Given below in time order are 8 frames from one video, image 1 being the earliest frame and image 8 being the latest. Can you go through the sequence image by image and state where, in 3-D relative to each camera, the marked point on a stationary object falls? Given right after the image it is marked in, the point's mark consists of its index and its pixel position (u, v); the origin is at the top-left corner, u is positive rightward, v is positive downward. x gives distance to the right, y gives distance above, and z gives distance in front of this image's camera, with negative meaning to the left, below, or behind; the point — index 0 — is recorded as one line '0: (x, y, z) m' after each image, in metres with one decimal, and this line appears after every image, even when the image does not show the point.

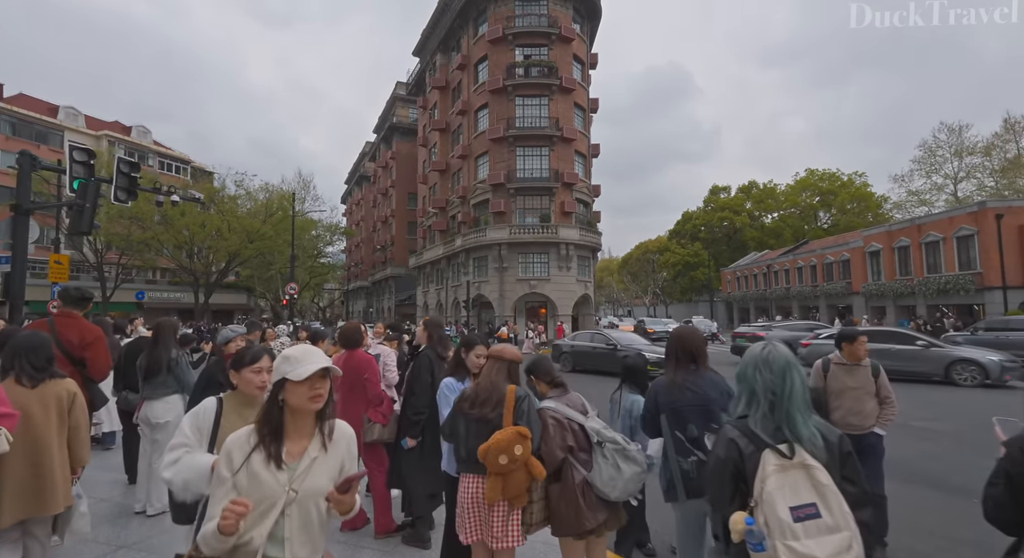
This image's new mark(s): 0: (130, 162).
0: (-10.0, +2.9, +12.8) m
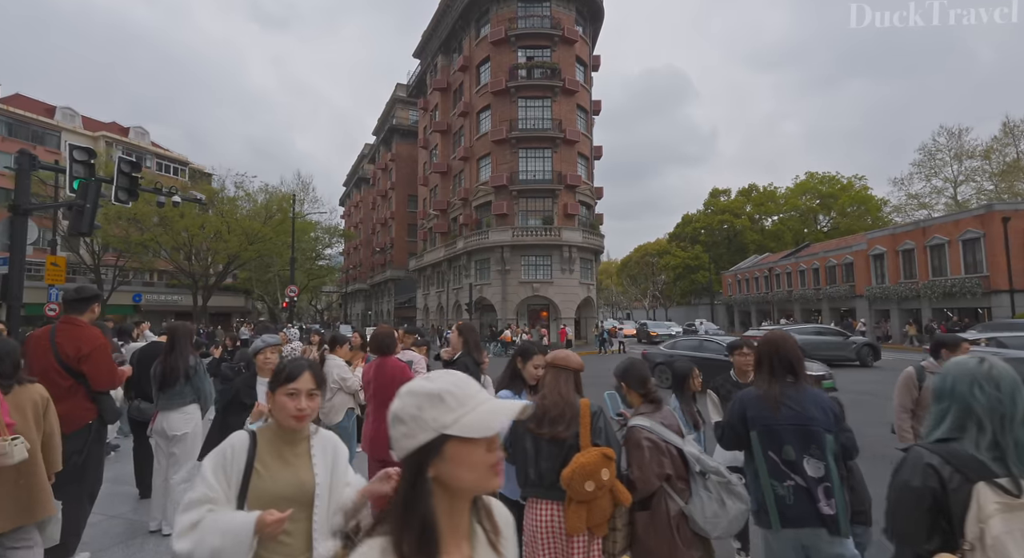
0: (-9.7, +2.9, +12.5) m
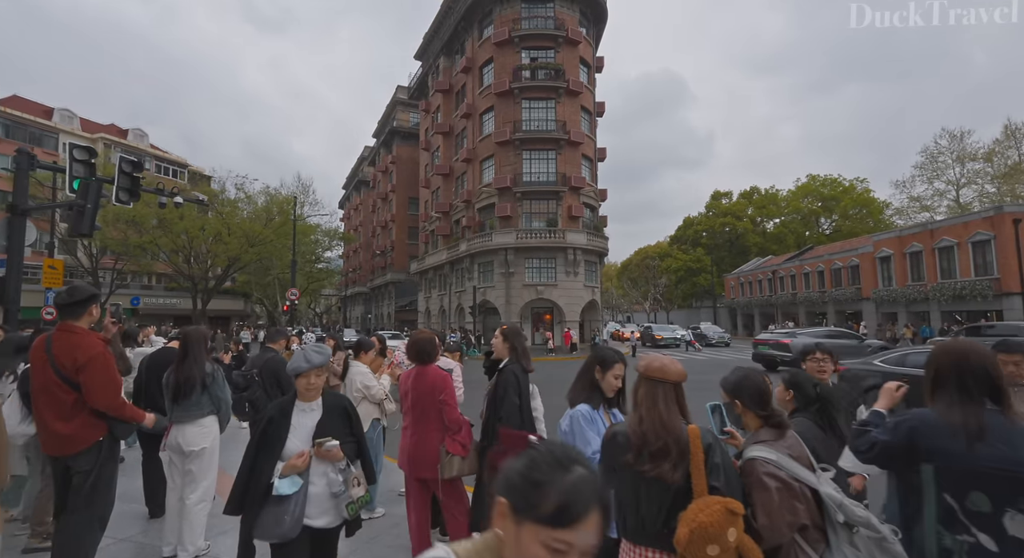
0: (-9.4, +2.8, +12.1) m
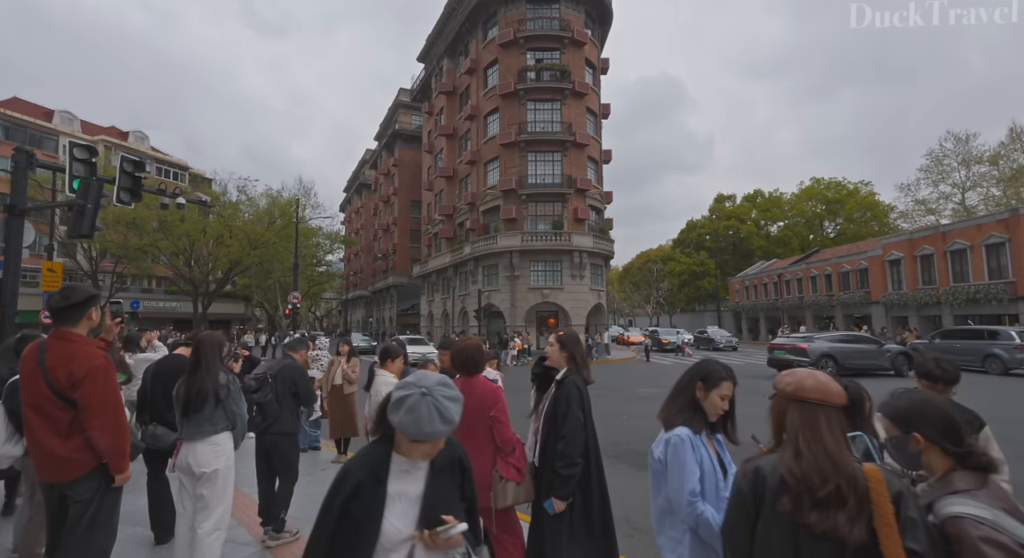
0: (-9.0, +2.8, +11.7) m
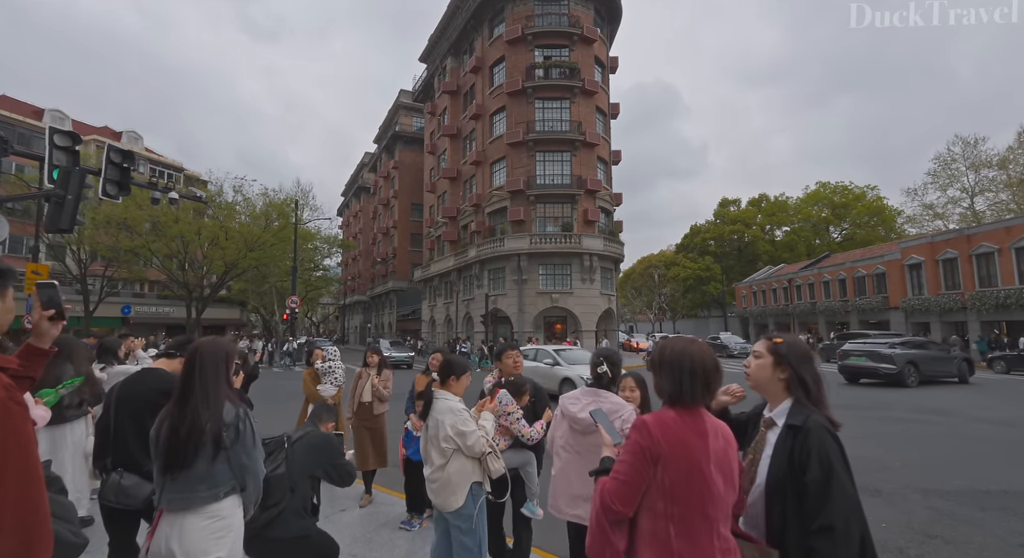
0: (-8.3, +2.8, +10.4) m
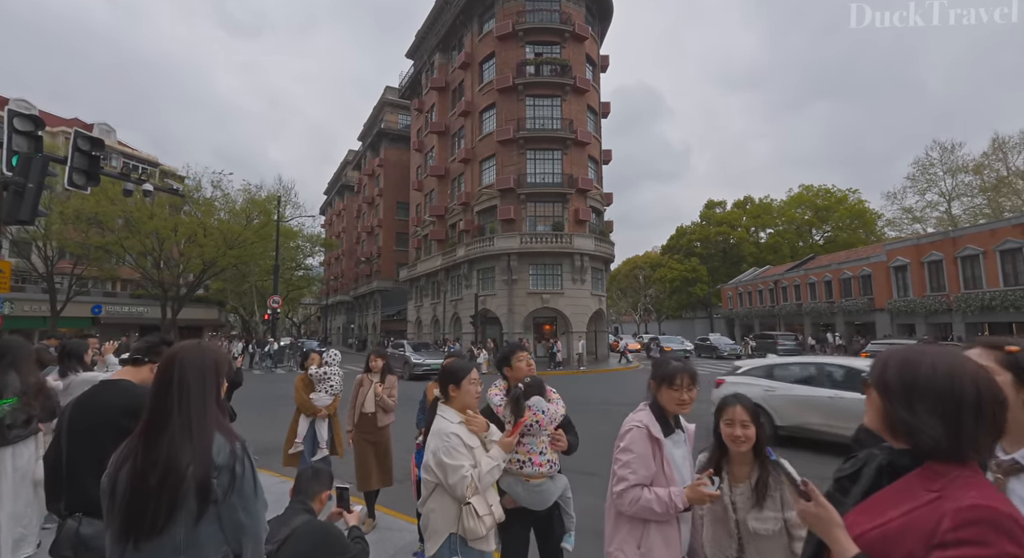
0: (-8.2, +2.9, +9.5) m
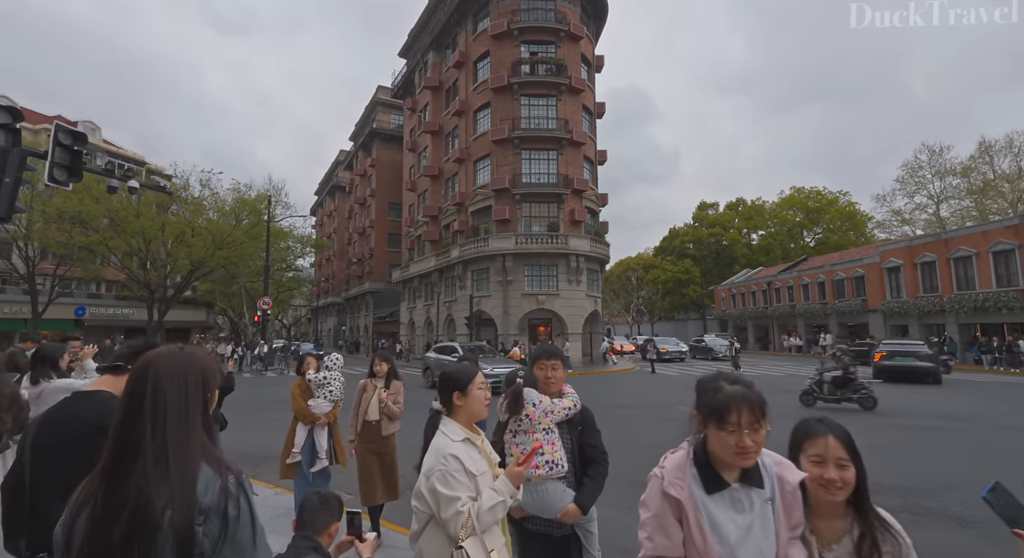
0: (-8.1, +2.9, +9.0) m
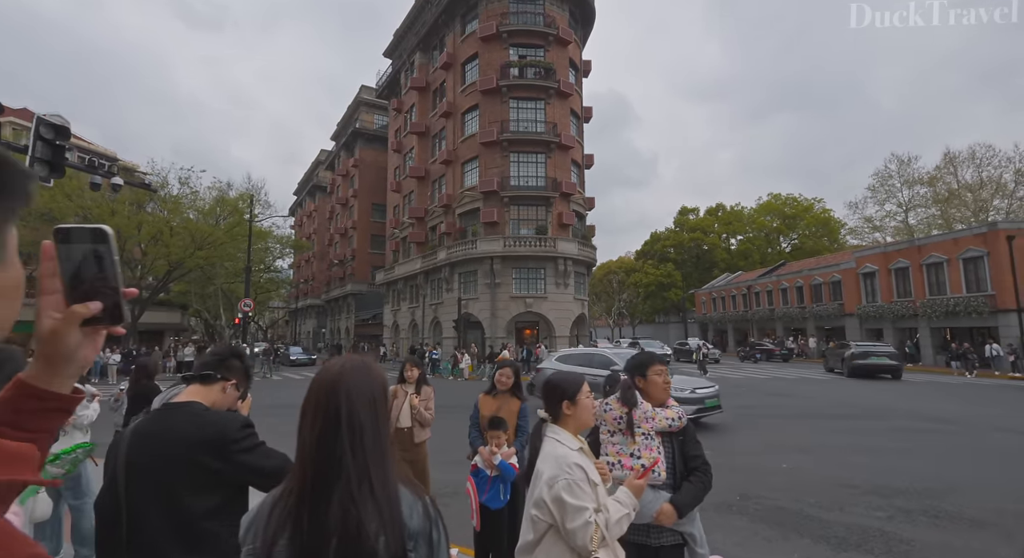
0: (-7.9, +2.9, +8.6) m
